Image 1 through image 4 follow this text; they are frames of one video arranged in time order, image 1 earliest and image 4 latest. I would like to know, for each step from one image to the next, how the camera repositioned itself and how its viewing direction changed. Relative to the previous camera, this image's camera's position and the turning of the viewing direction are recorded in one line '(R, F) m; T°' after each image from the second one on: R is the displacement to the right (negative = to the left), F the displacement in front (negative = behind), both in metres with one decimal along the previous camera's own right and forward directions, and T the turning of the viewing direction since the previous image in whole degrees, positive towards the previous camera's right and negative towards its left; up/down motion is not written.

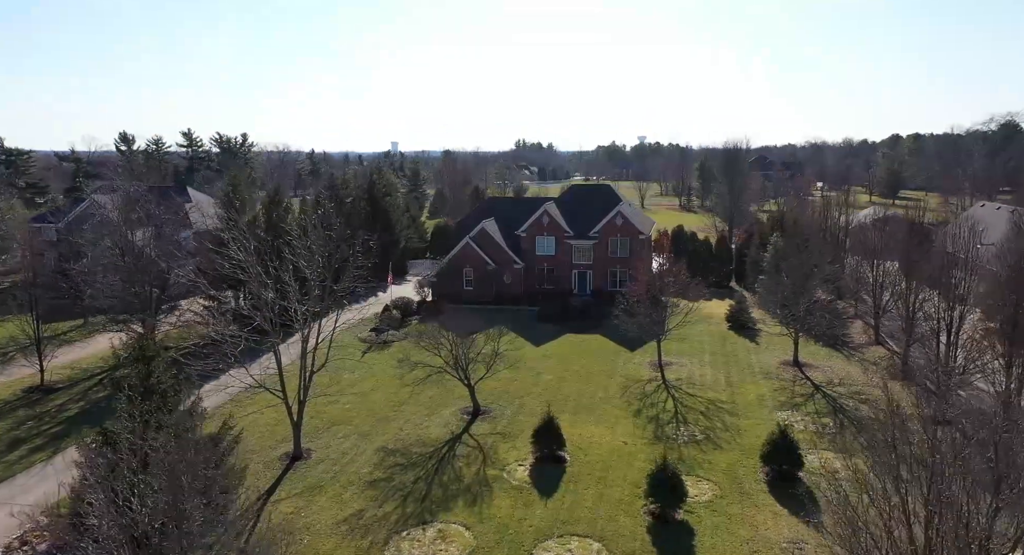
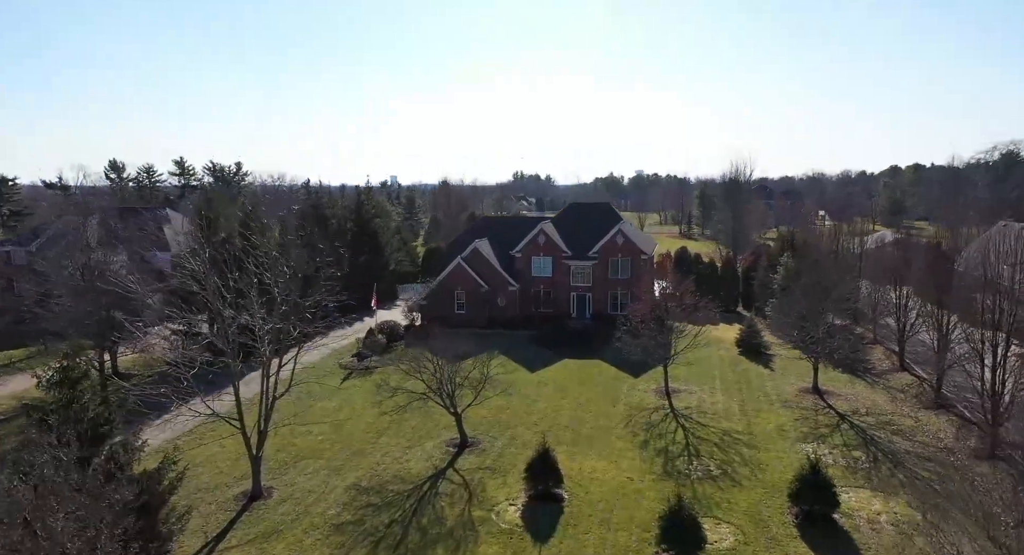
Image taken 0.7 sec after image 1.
(+0.3, +3.4) m; 0°
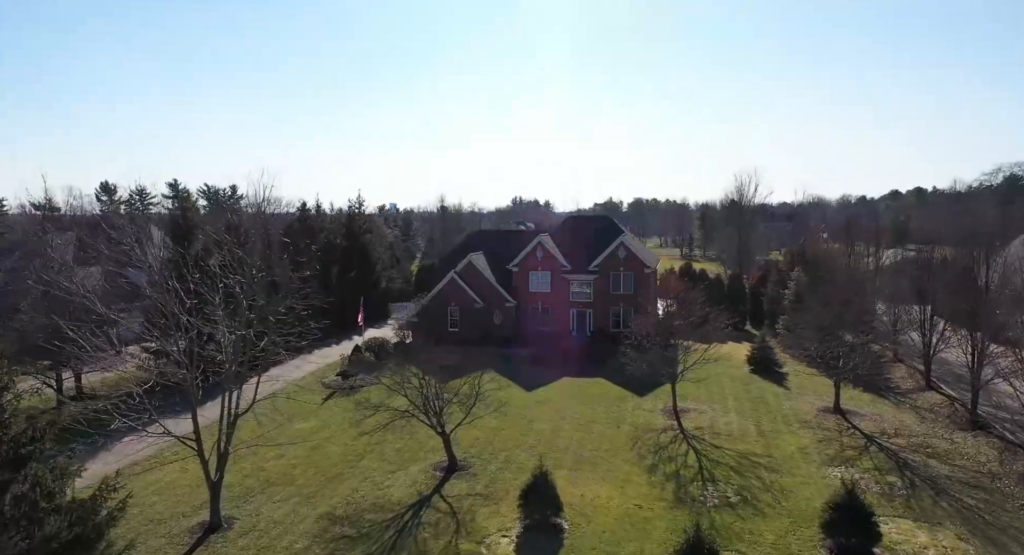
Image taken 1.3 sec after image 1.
(+0.2, +2.8) m; 0°
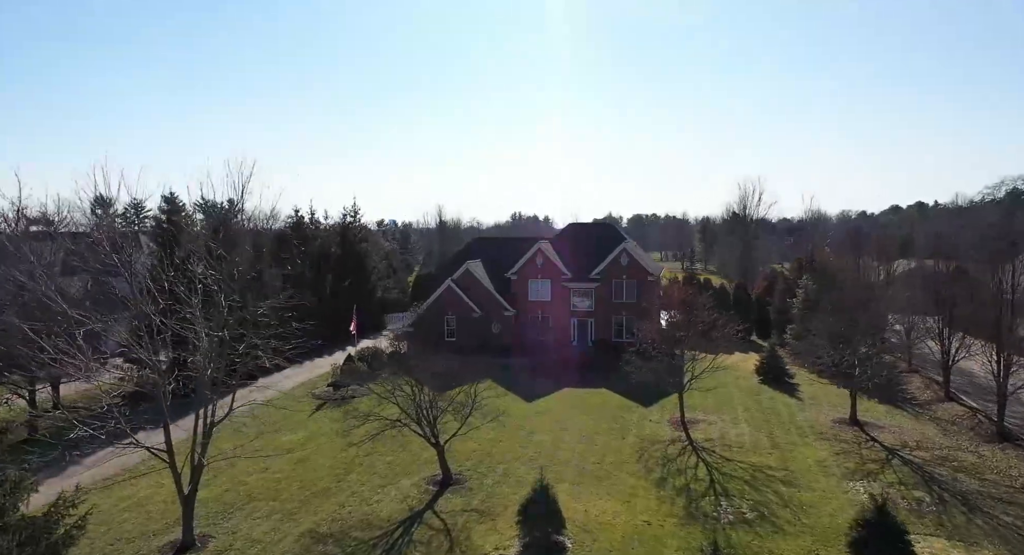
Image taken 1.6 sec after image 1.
(0.0, +1.6) m; 0°
